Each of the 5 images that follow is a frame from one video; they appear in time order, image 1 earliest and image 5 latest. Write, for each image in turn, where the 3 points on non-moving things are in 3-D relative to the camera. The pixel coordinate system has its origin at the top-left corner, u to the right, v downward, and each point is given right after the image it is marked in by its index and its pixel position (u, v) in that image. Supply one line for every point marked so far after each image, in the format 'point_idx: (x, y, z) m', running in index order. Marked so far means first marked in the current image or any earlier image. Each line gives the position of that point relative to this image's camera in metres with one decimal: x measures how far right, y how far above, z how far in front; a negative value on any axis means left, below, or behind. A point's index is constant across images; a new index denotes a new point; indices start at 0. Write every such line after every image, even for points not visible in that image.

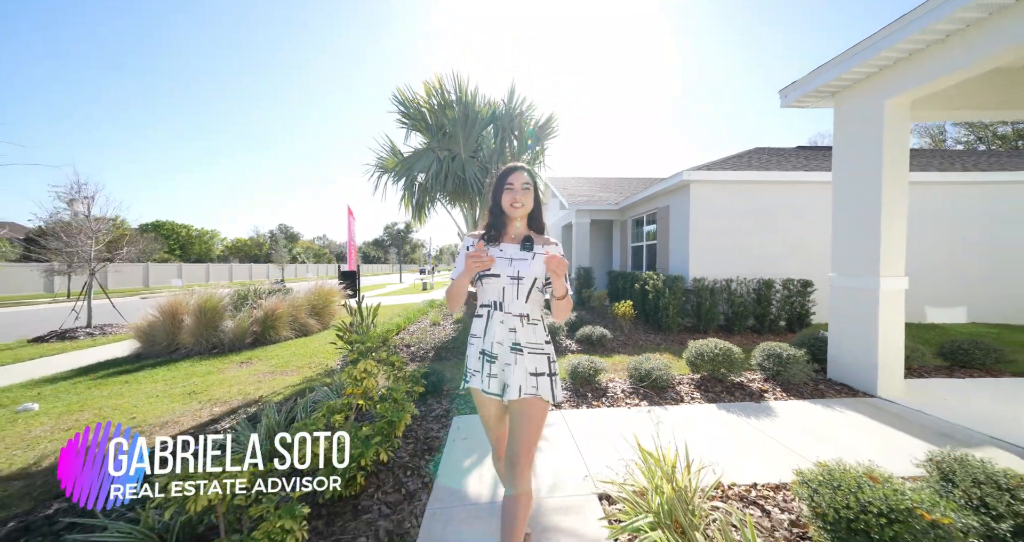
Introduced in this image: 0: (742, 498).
0: (+1.2, -1.2, +2.0) m
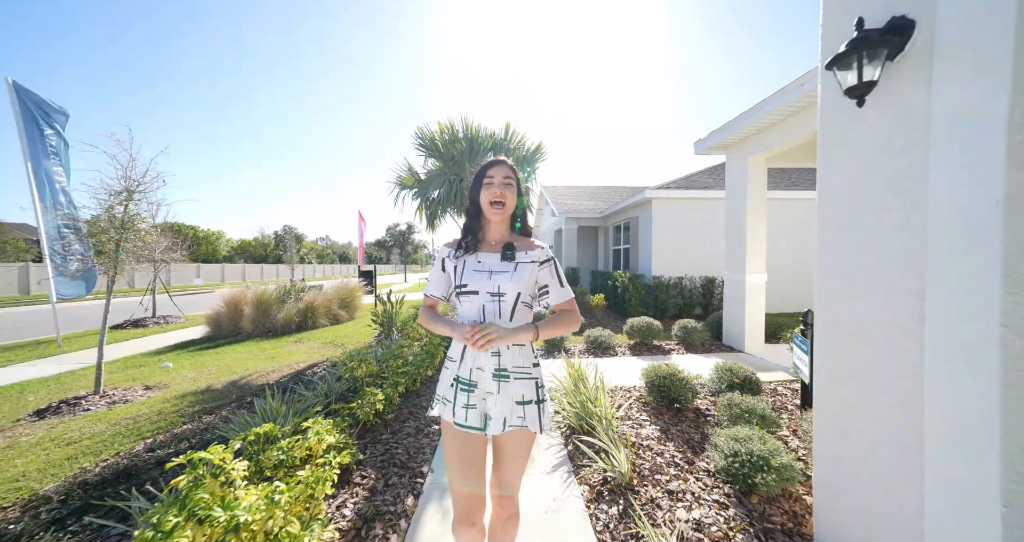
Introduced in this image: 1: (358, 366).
0: (+1.1, -1.2, +4.0) m
1: (-1.5, -0.9, +3.8) m
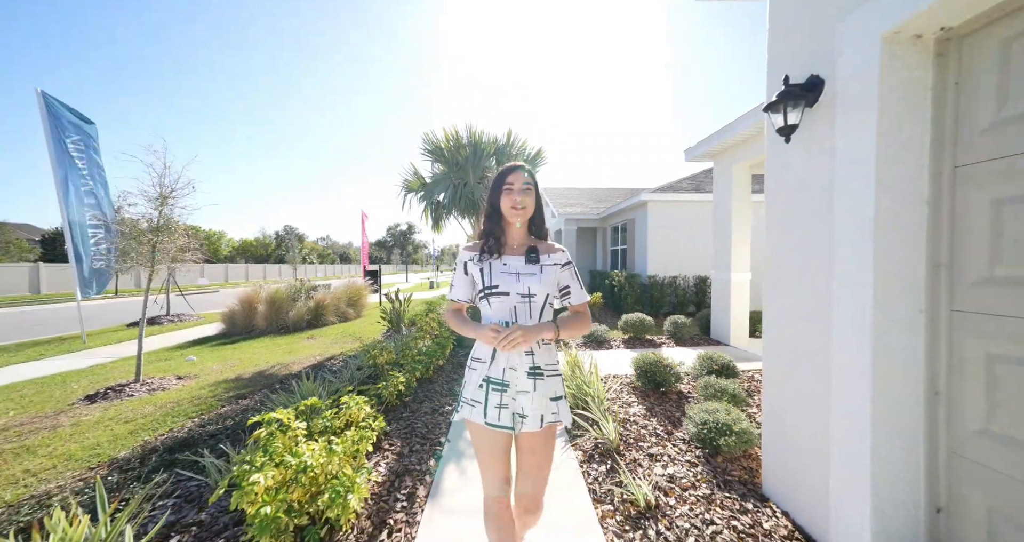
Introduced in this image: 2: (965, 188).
0: (+1.2, -1.2, +4.4) m
1: (-1.5, -0.9, +4.3) m
2: (+1.8, +0.3, +1.5) m
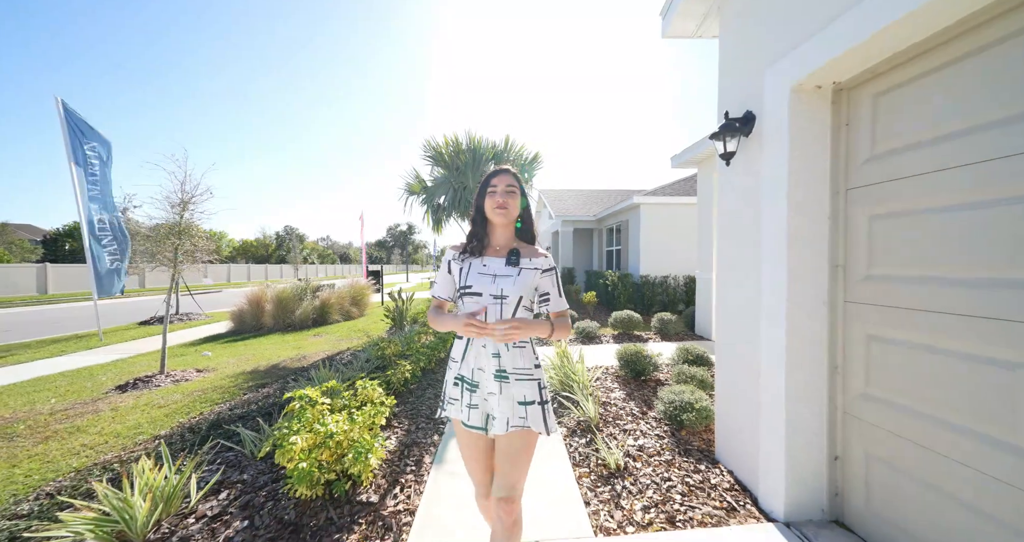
0: (+1.1, -1.2, +4.8) m
1: (-1.5, -0.9, +4.7) m
2: (+1.7, +0.3, +1.9) m
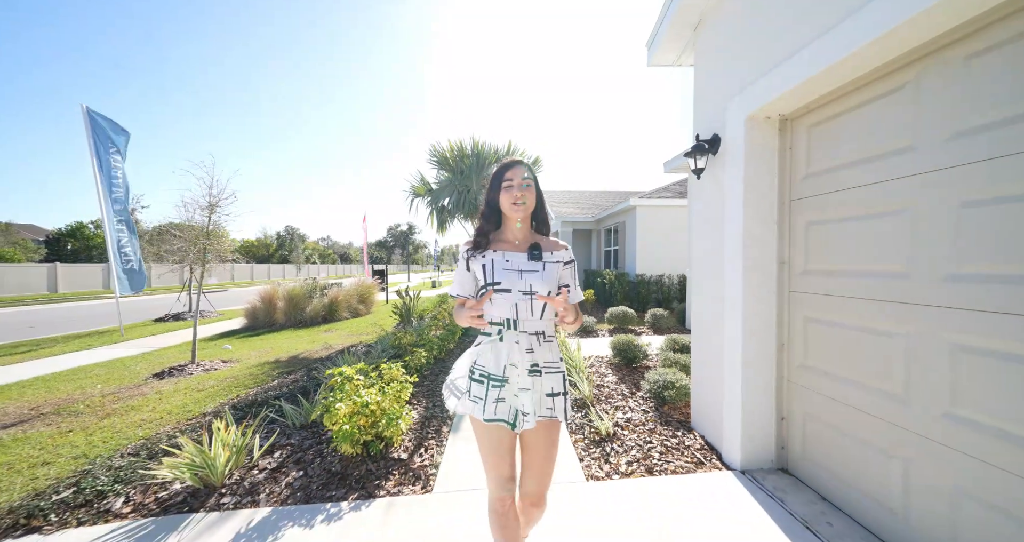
0: (+1.1, -1.1, +5.3) m
1: (-1.5, -0.9, +5.2) m
2: (+1.8, +0.4, +2.4) m
